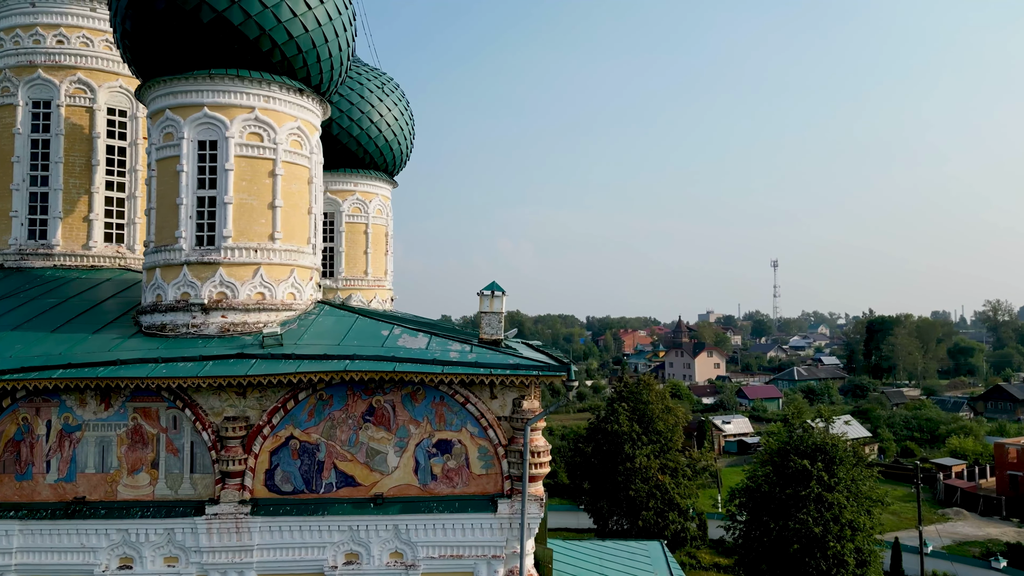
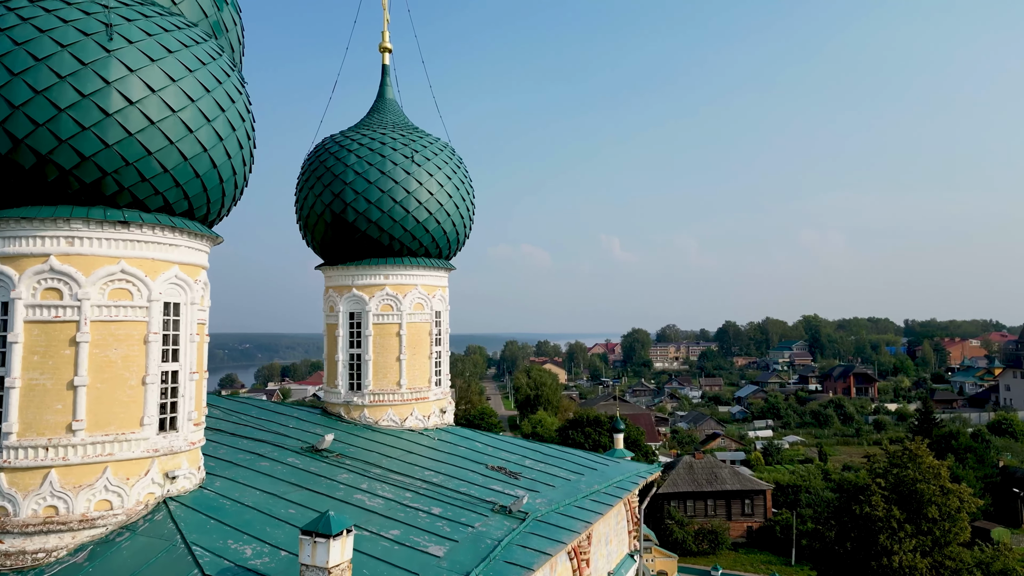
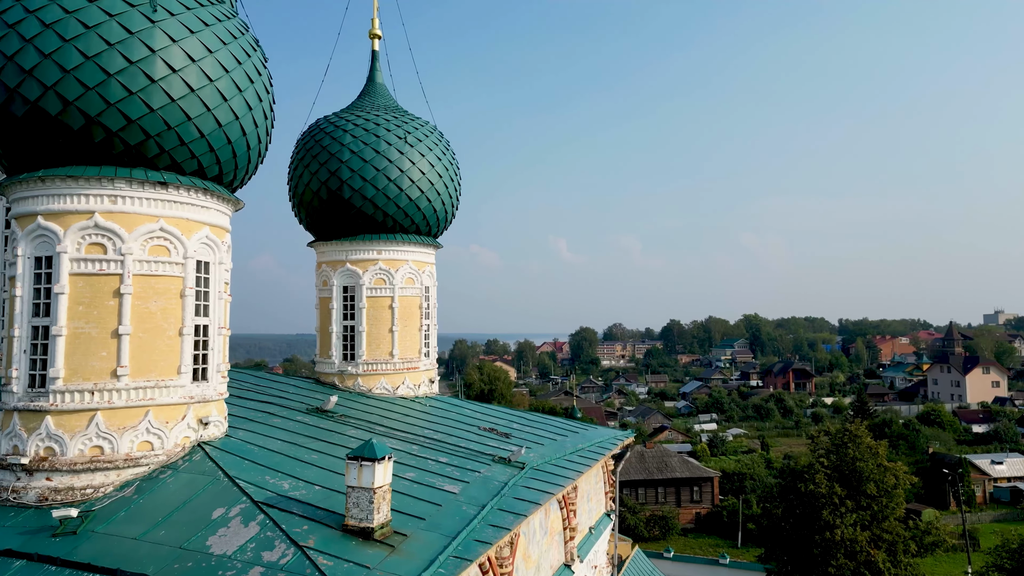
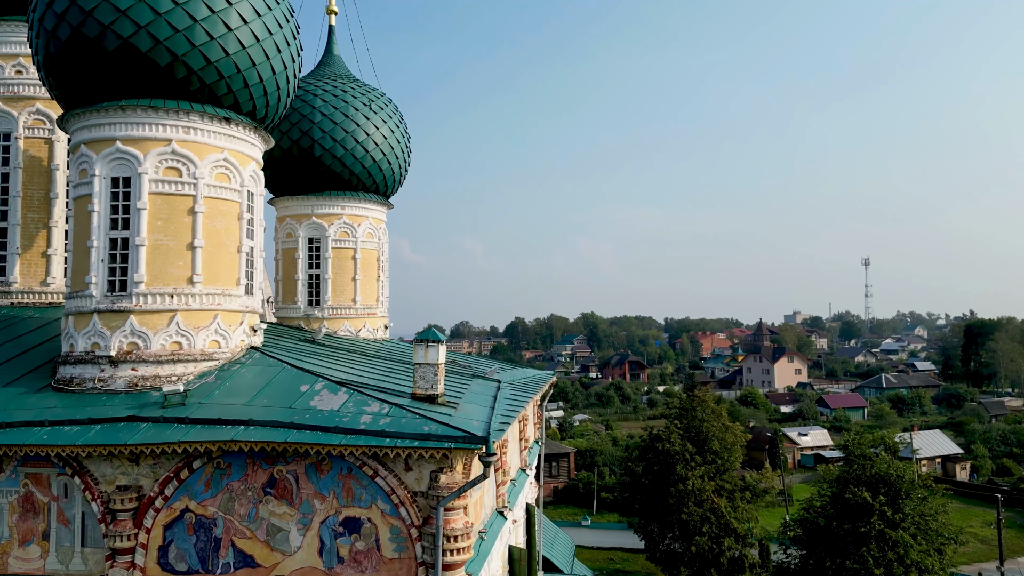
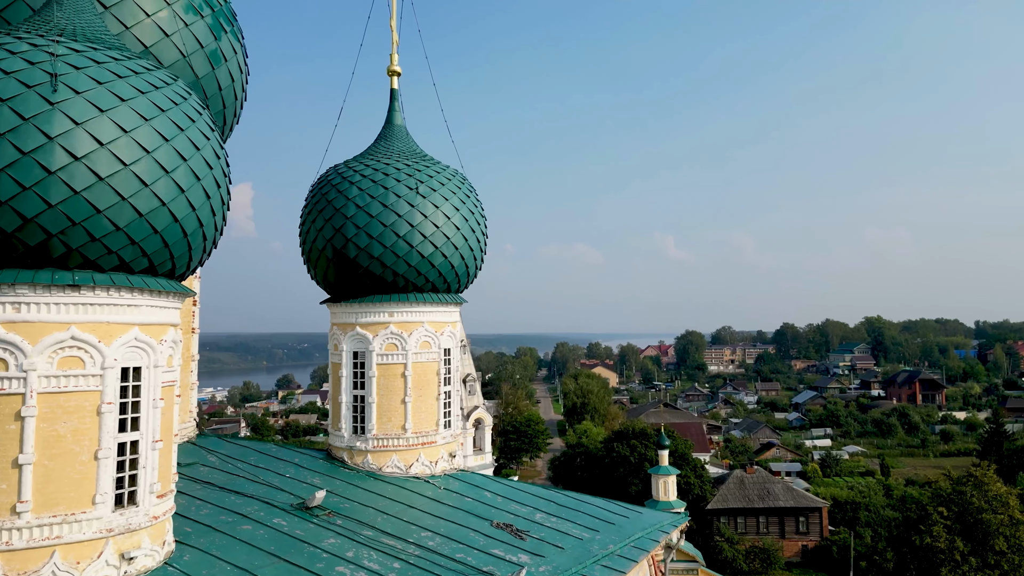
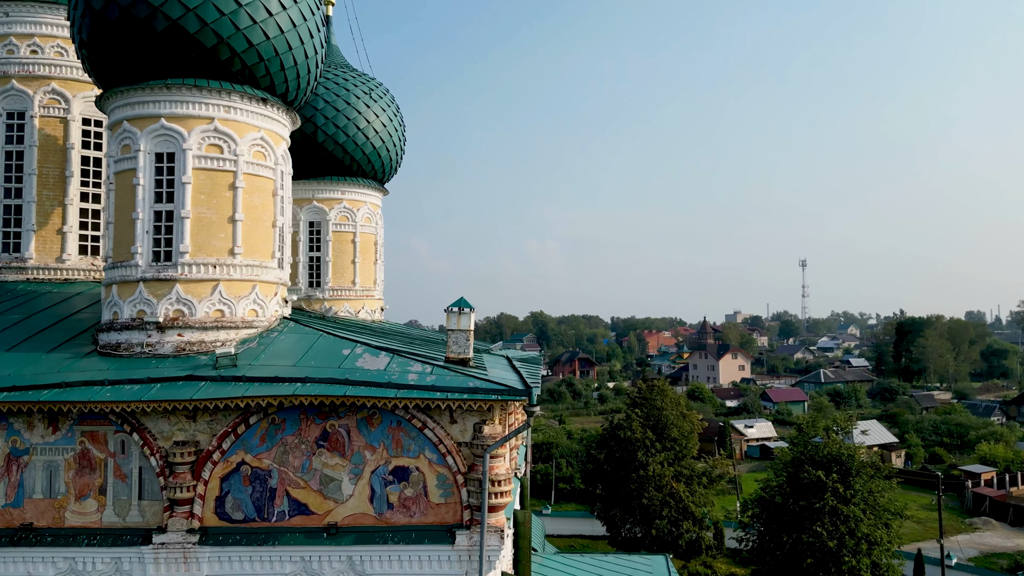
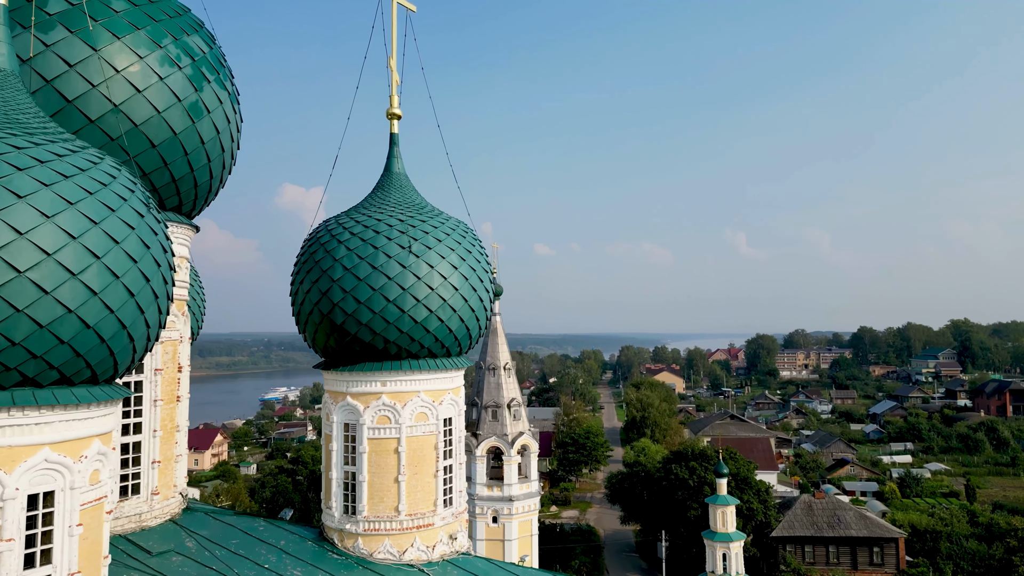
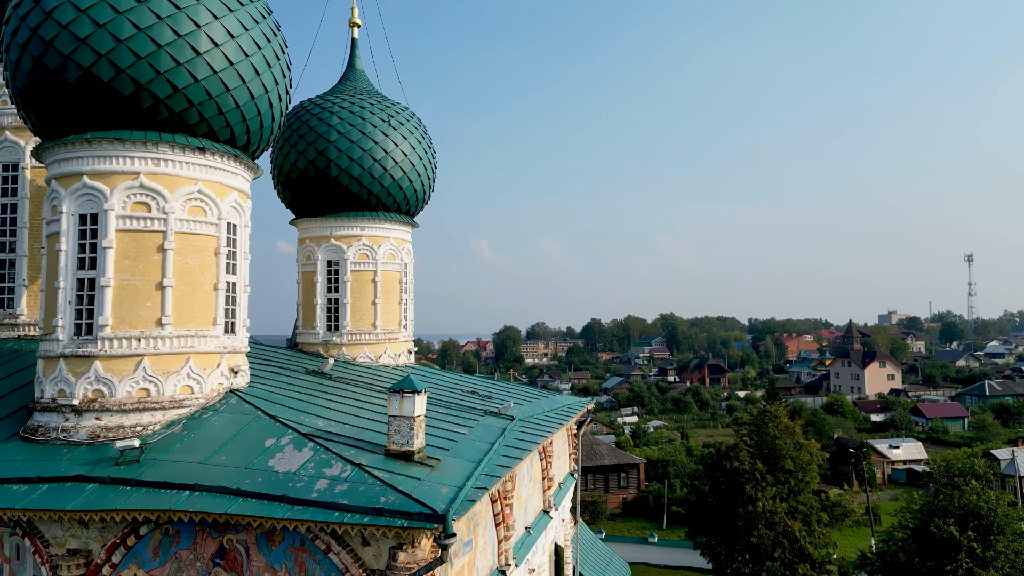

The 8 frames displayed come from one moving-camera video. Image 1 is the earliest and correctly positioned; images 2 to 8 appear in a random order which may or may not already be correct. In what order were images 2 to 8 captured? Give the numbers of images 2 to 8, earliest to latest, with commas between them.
6, 4, 8, 3, 2, 5, 7
